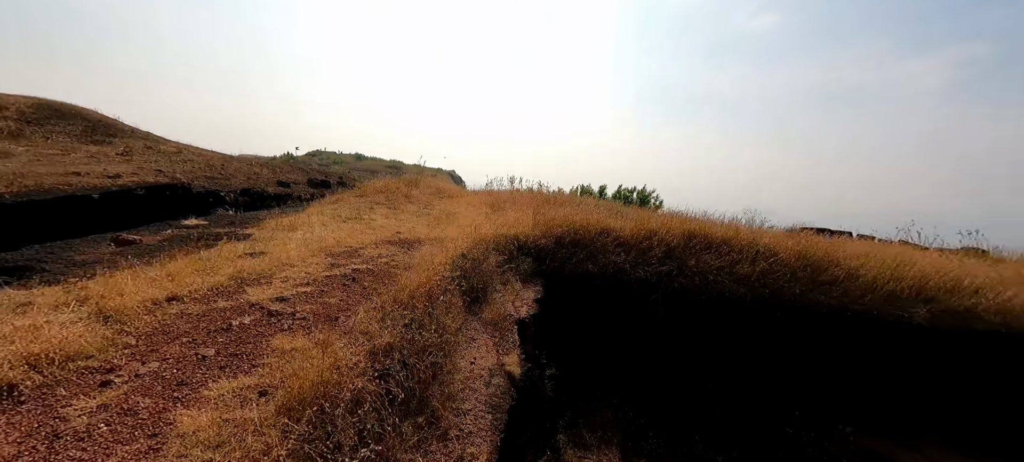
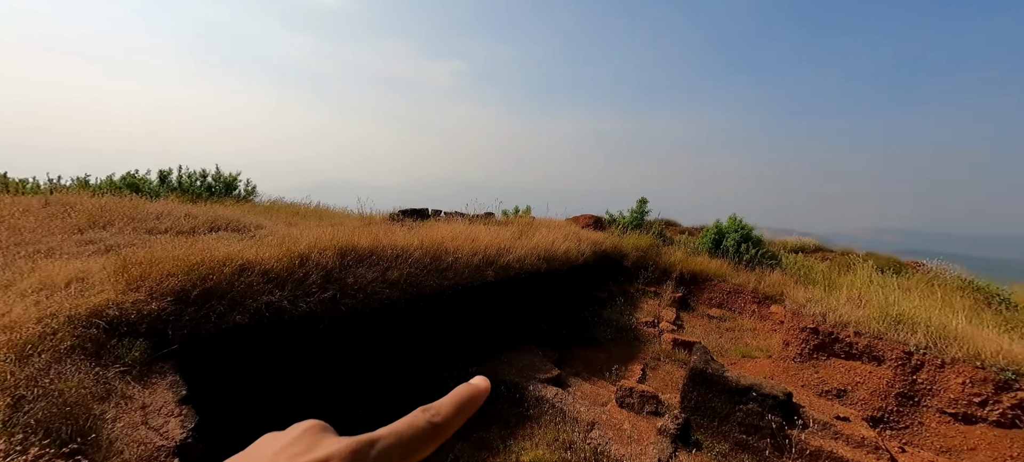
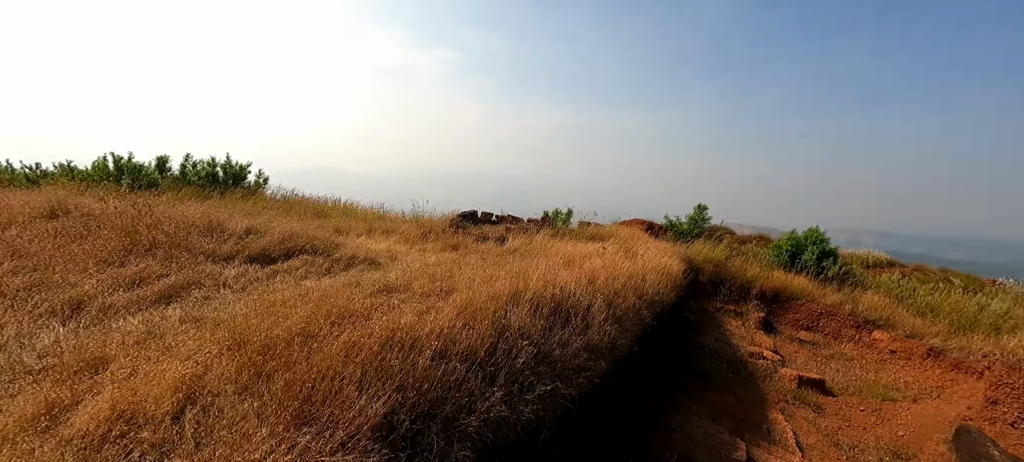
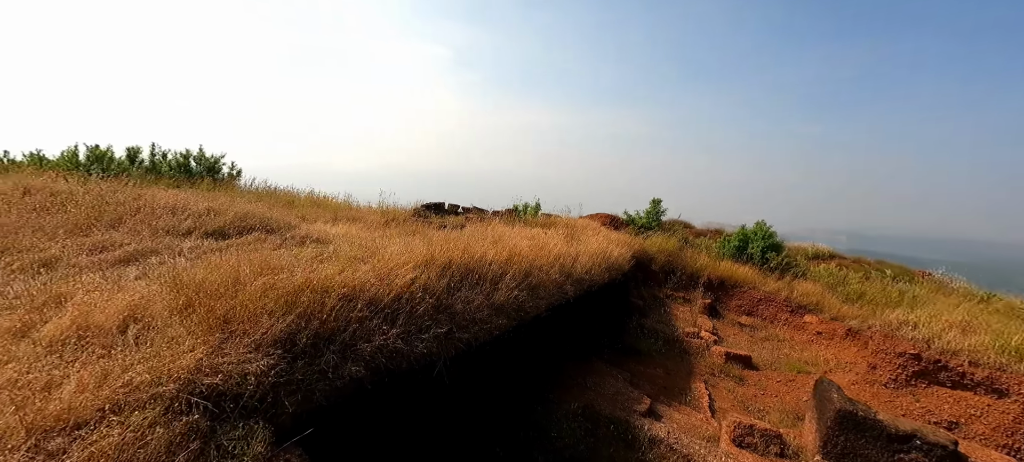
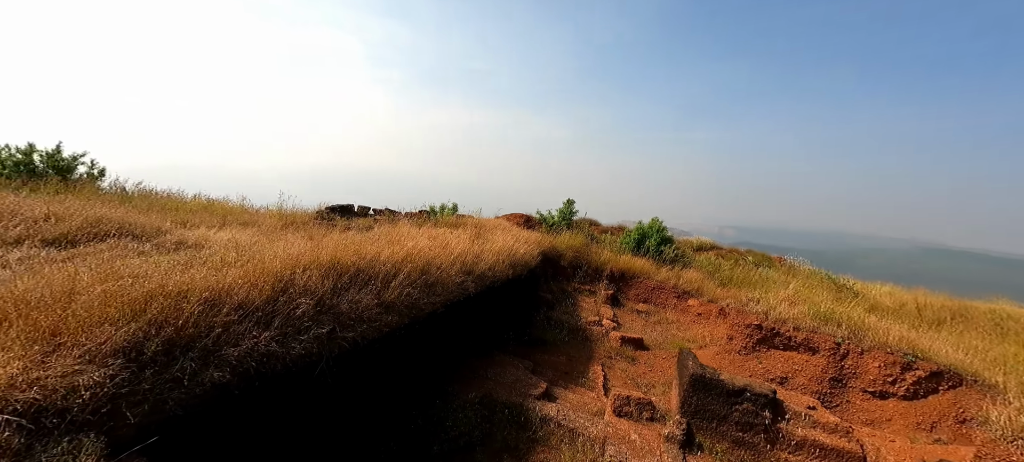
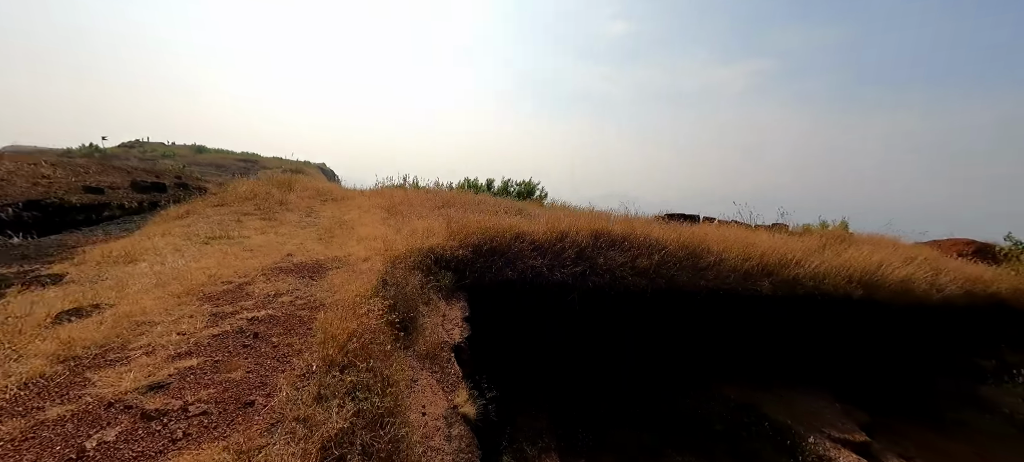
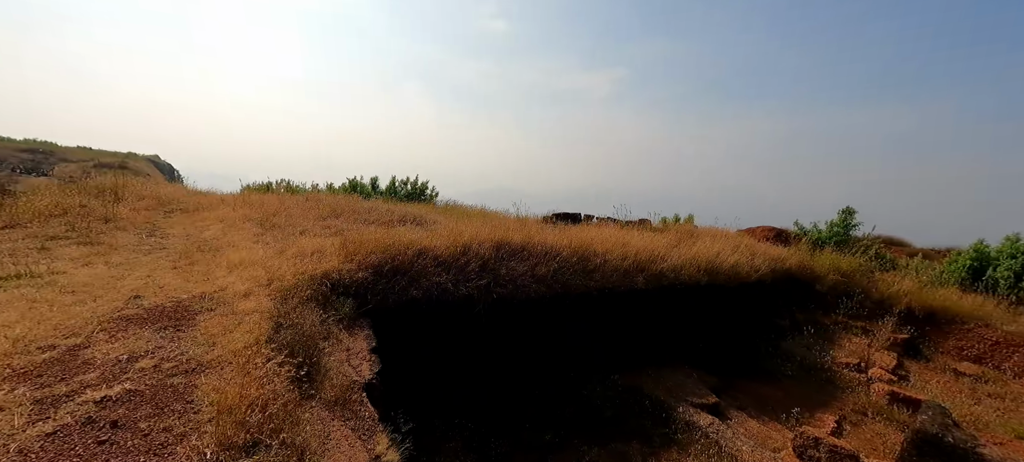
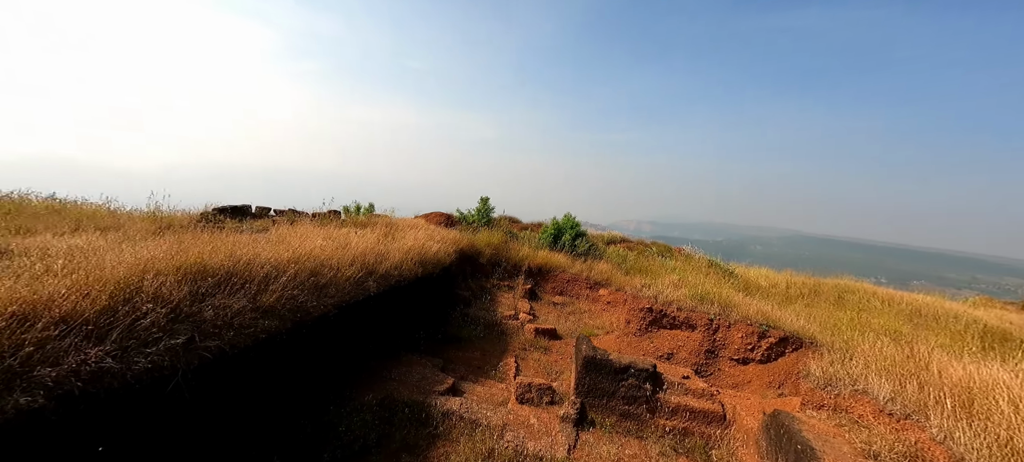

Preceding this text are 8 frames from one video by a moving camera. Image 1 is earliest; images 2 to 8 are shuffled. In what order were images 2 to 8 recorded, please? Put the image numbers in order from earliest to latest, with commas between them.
6, 7, 2, 8, 5, 4, 3
